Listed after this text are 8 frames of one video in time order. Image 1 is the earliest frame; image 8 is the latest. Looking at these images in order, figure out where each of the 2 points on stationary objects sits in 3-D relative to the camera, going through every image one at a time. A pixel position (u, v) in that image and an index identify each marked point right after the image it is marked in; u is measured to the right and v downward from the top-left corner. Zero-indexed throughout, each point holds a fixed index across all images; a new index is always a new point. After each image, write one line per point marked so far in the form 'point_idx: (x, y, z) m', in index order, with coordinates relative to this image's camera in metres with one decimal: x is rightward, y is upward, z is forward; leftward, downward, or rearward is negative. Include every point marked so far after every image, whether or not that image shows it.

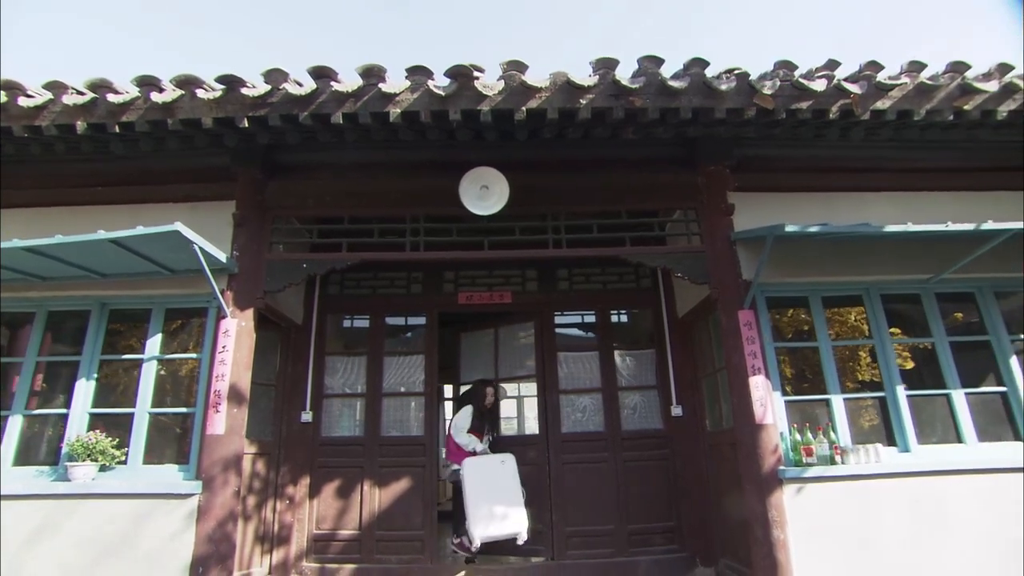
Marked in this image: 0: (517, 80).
0: (0.0, +1.1, +3.2) m
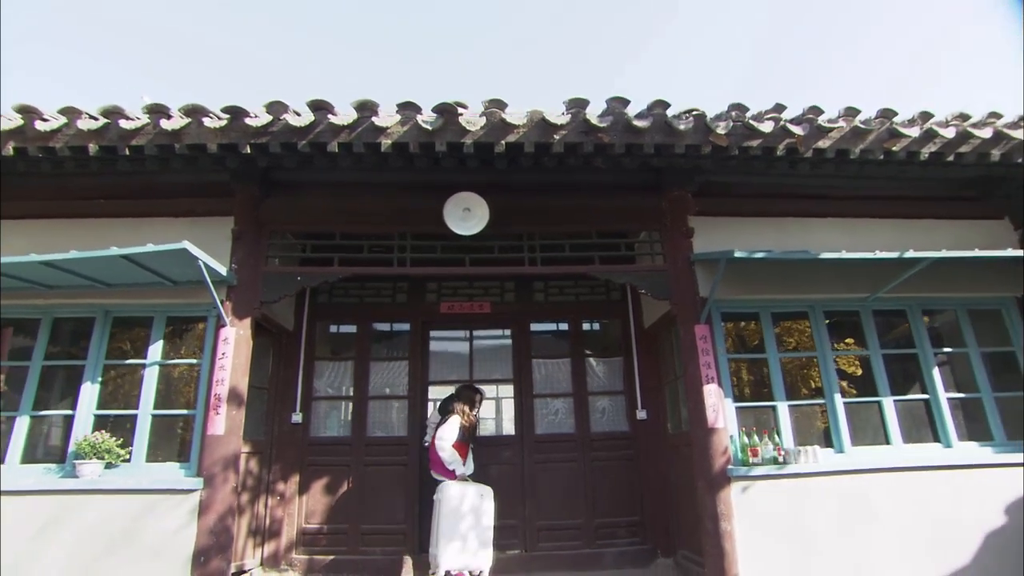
0: (-0.1, +1.0, +3.5) m
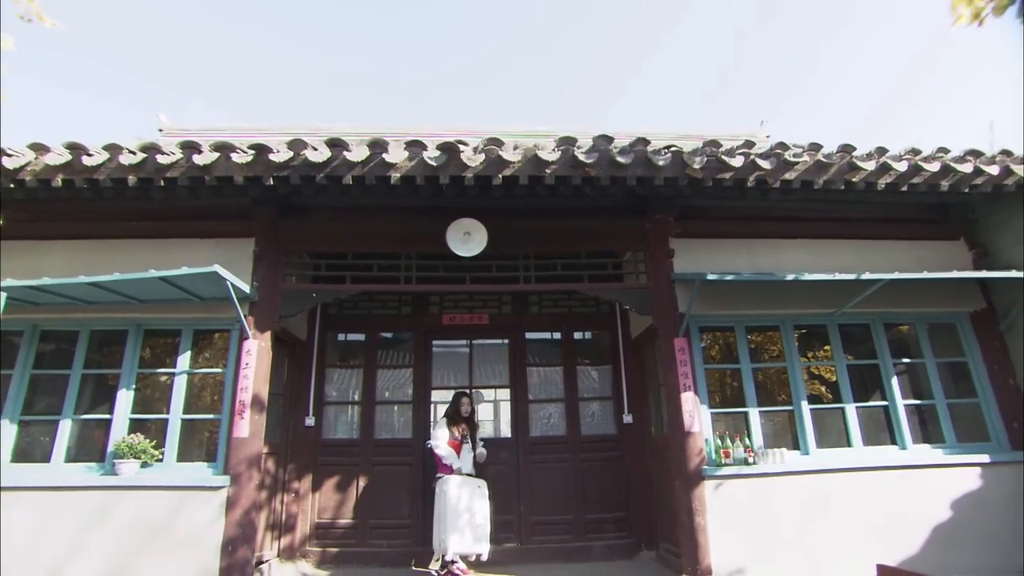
0: (-0.1, +0.9, +4.0) m
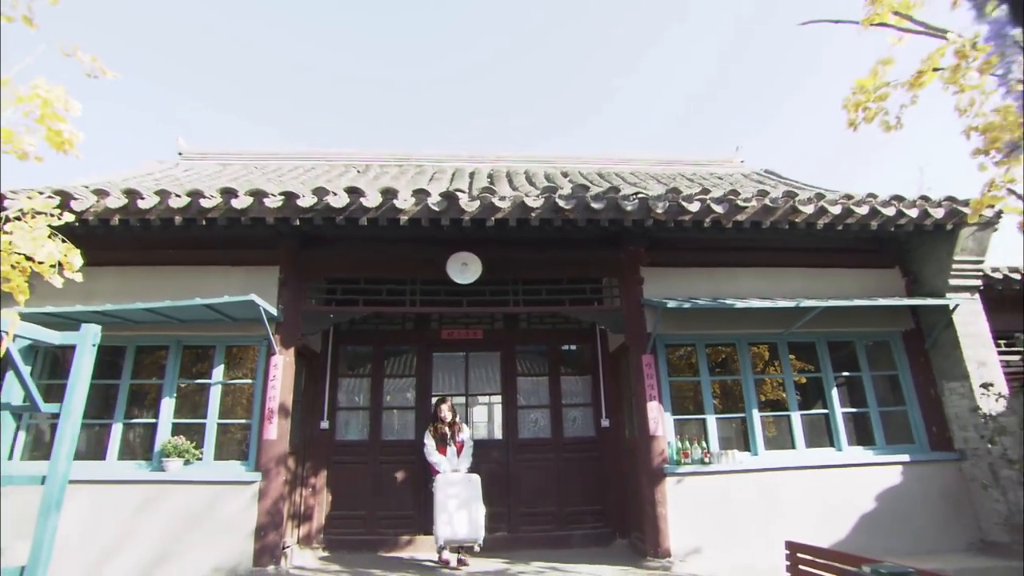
0: (-0.2, +0.7, +4.7) m
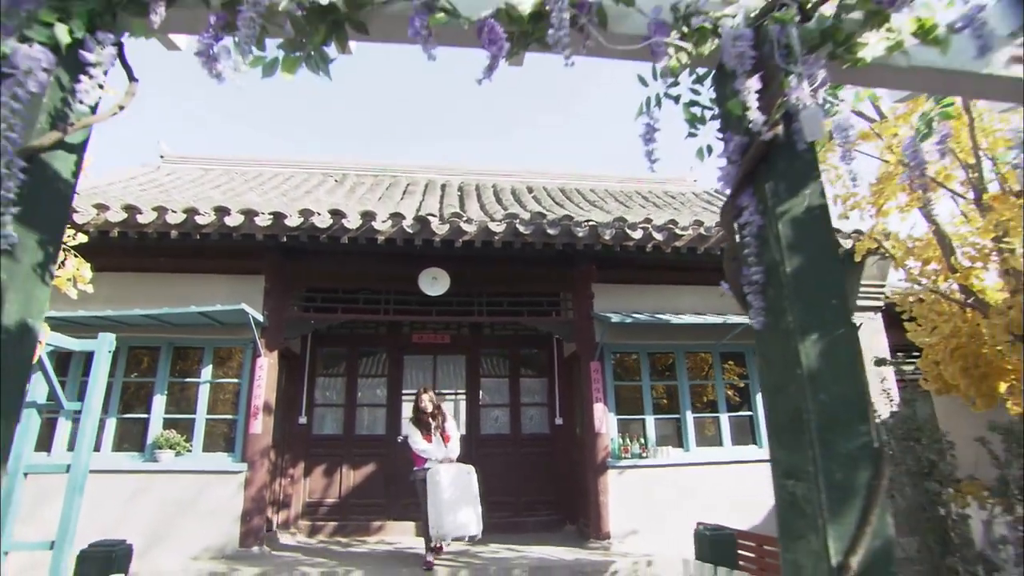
0: (-0.5, +0.6, +5.3) m
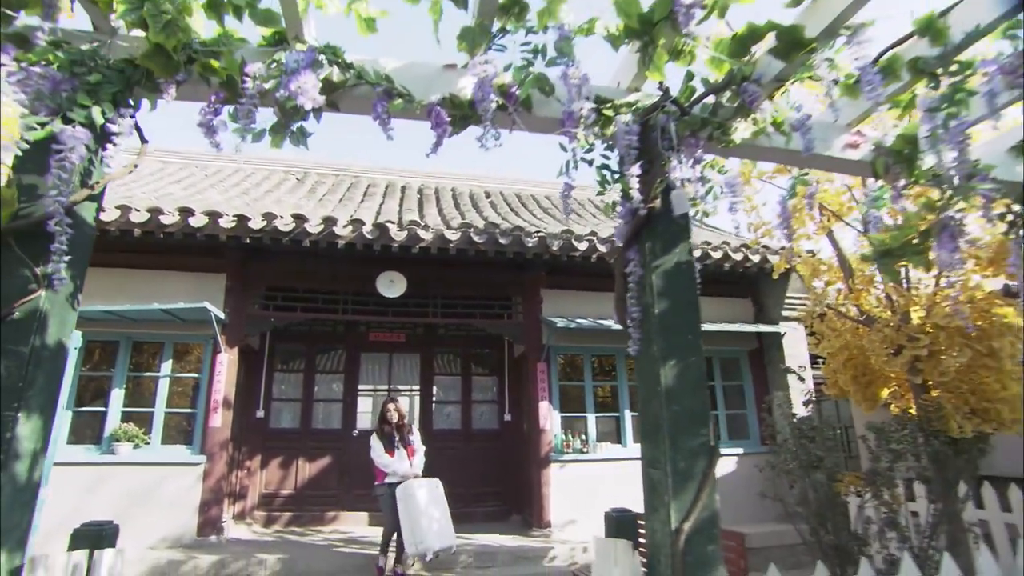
0: (-0.9, +0.5, +5.6) m
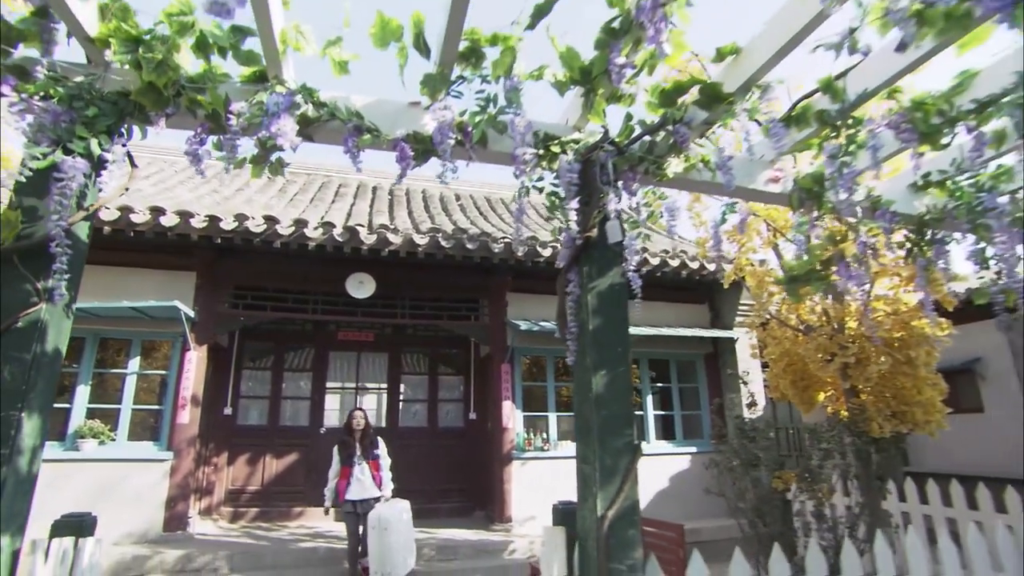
0: (-1.2, +0.5, +5.8) m
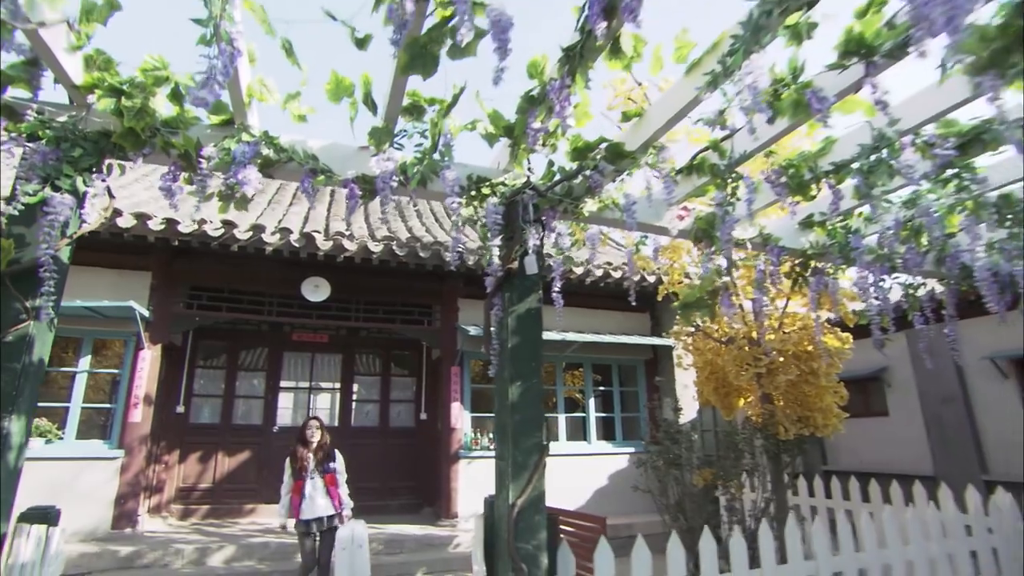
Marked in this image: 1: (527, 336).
0: (-1.7, +0.5, +6.0) m
1: (+0.1, -0.2, +2.2) m
